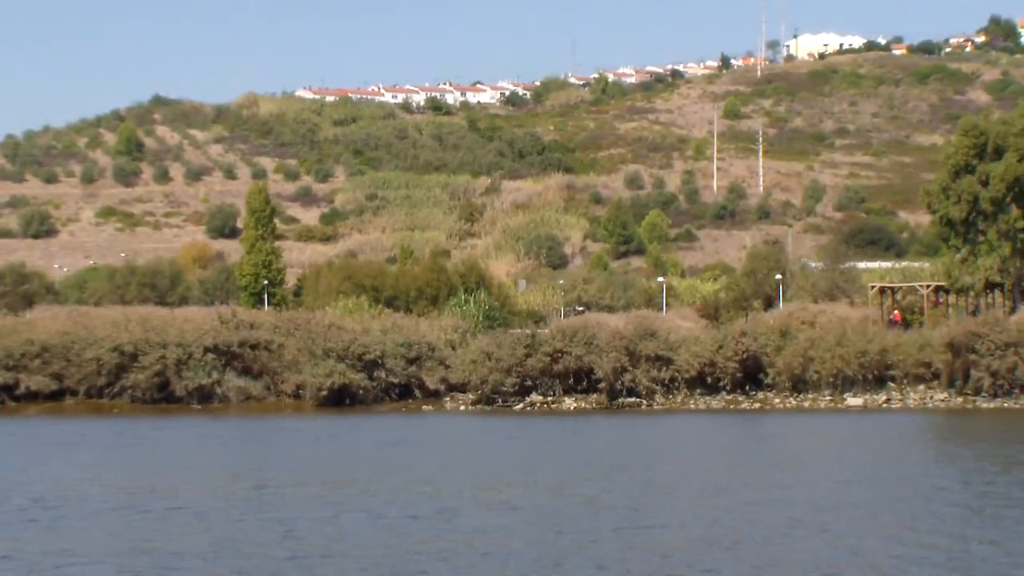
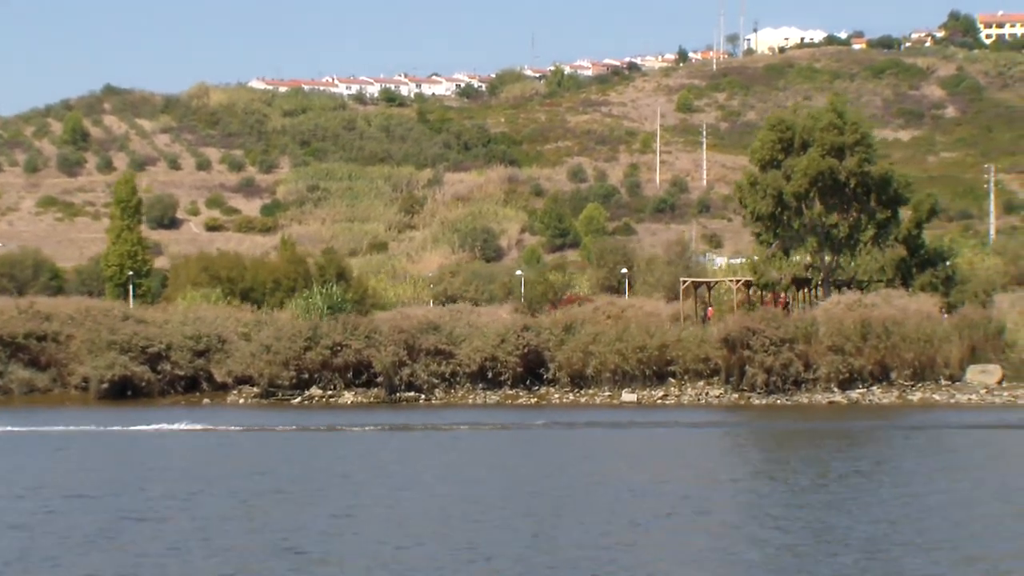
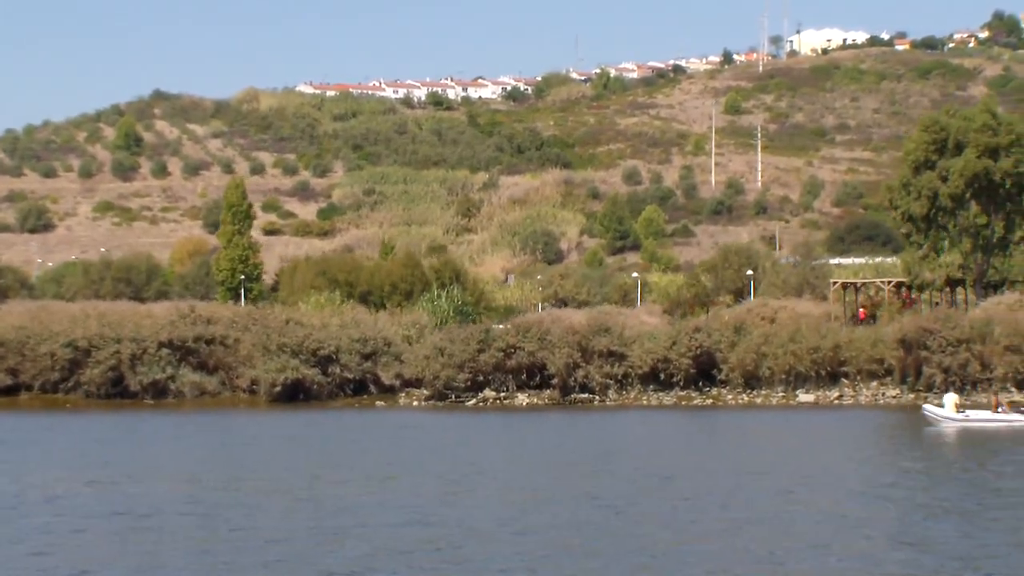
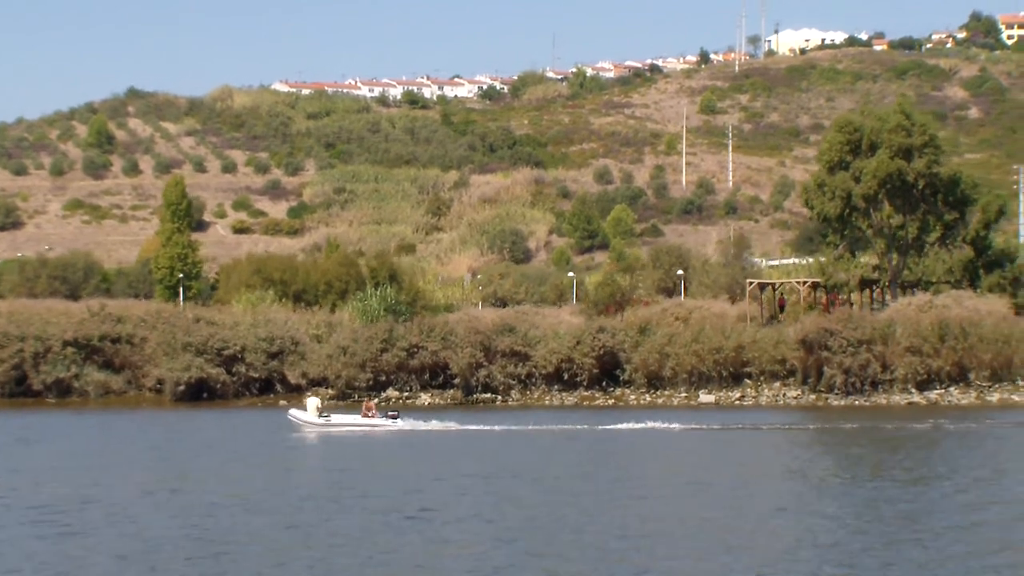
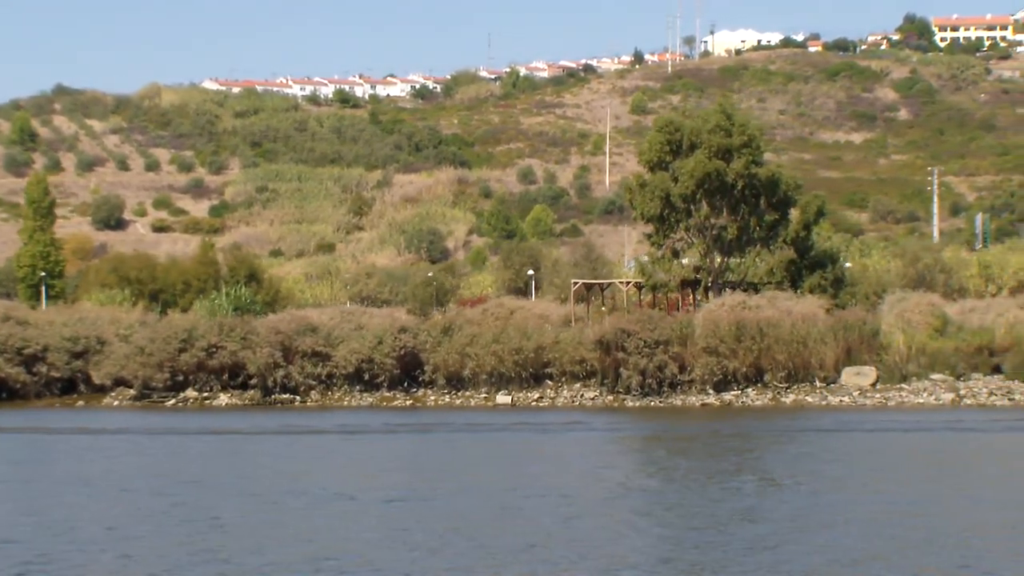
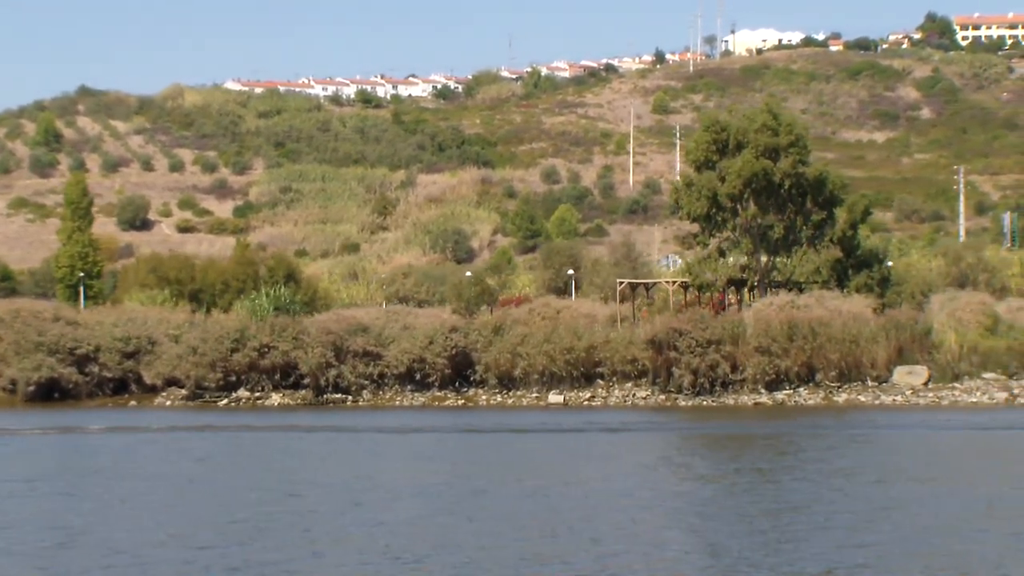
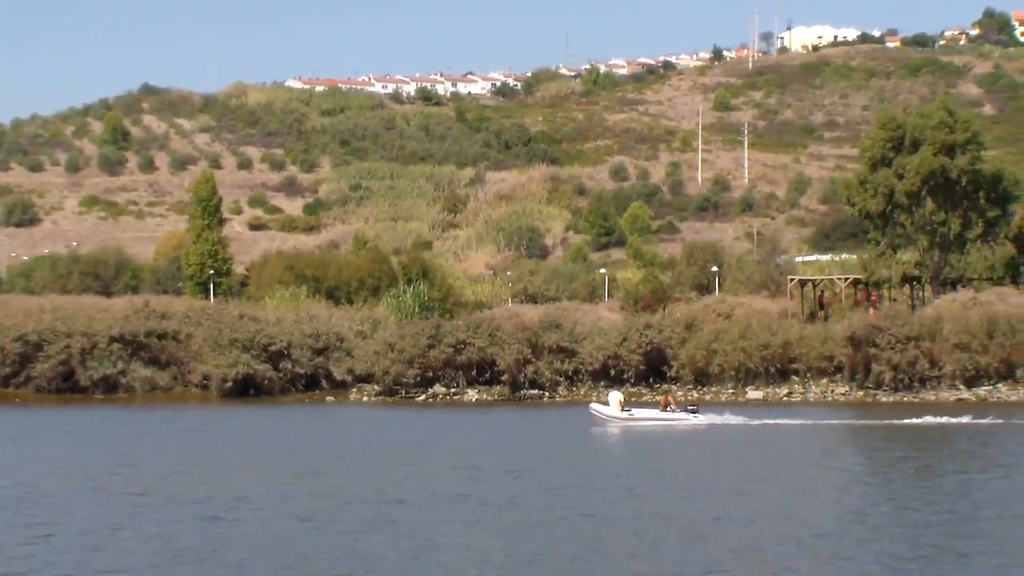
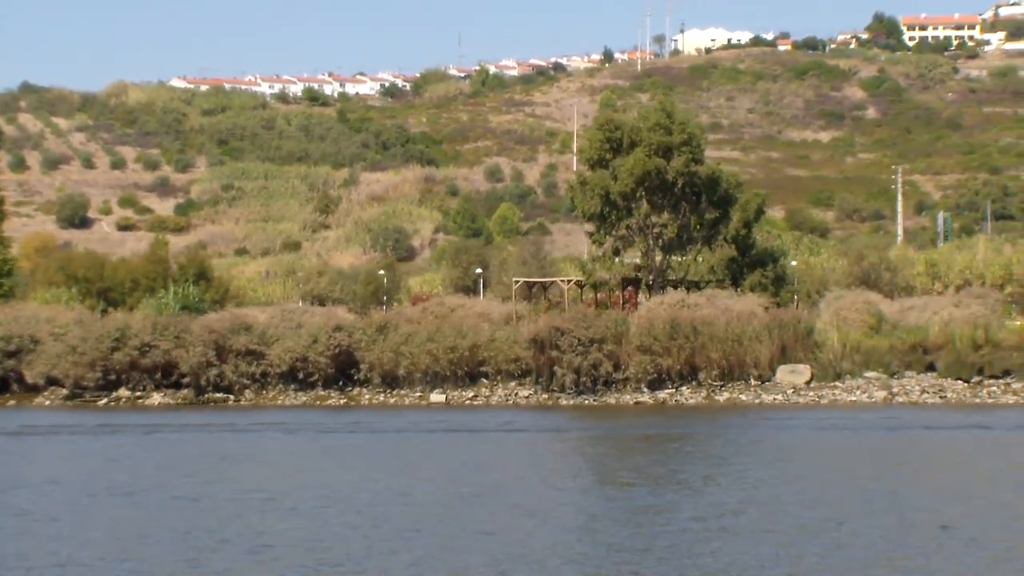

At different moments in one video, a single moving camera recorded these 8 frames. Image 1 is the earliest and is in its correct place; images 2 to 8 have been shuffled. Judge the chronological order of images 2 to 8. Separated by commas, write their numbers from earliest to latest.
3, 7, 4, 2, 6, 5, 8
